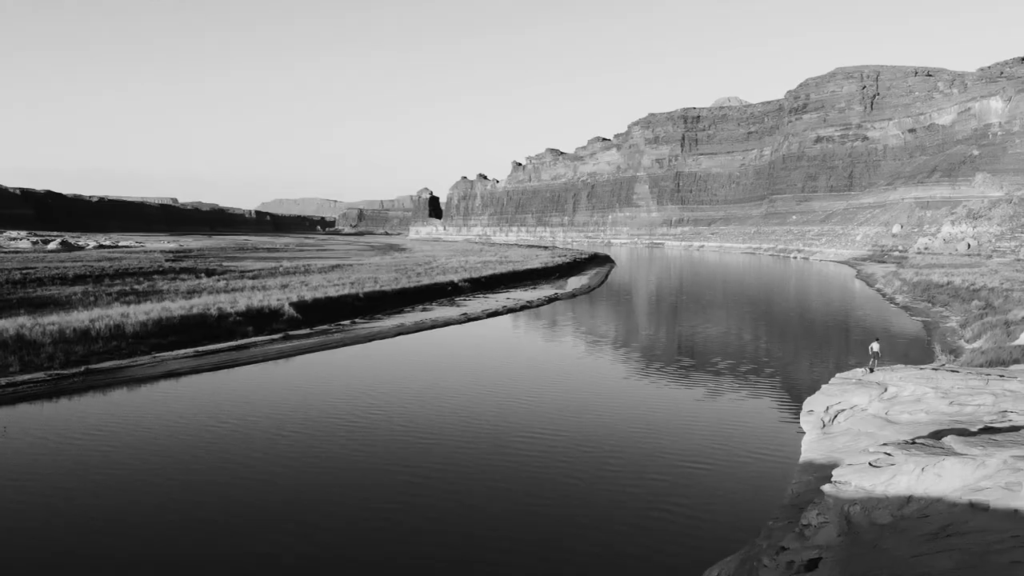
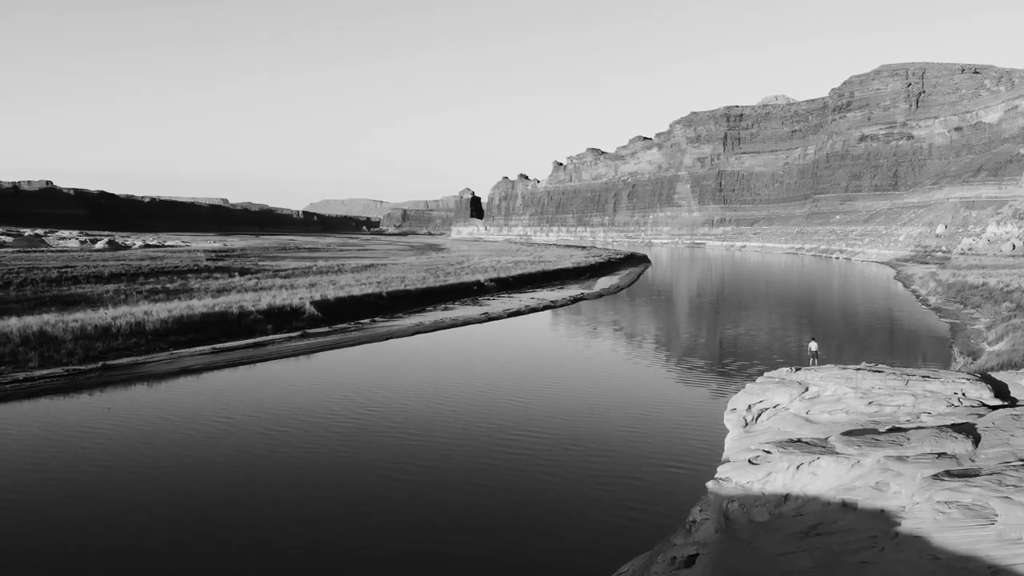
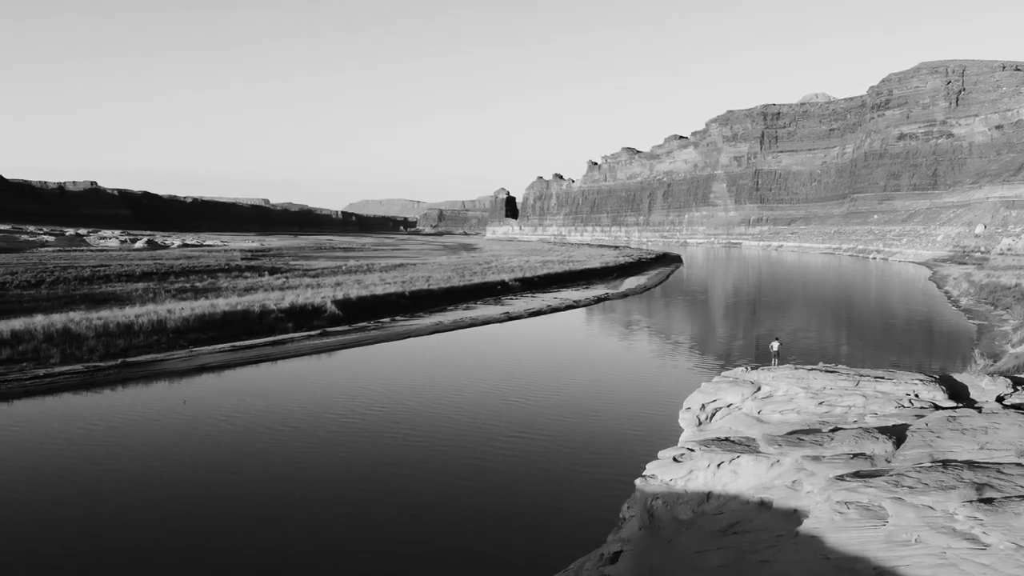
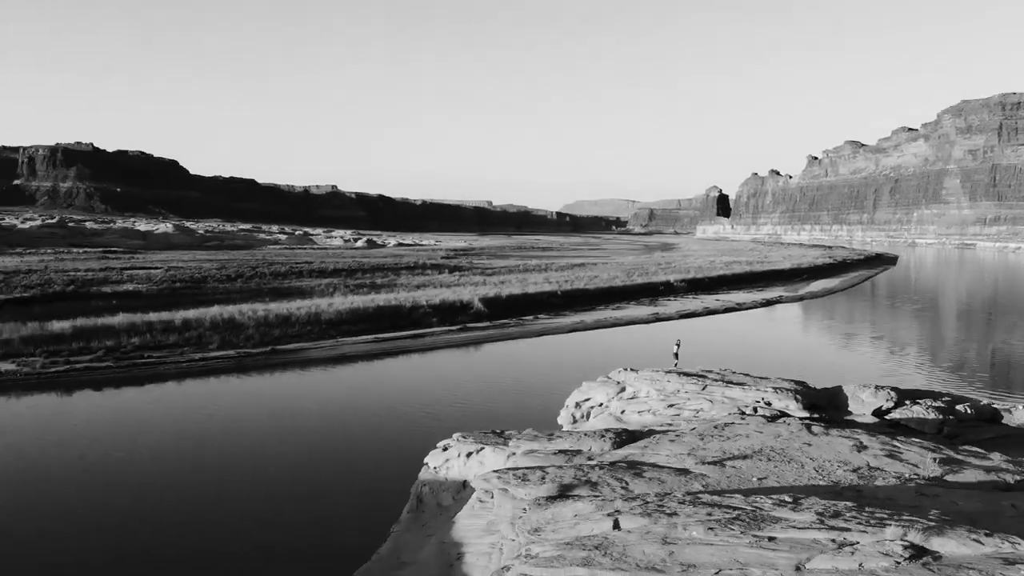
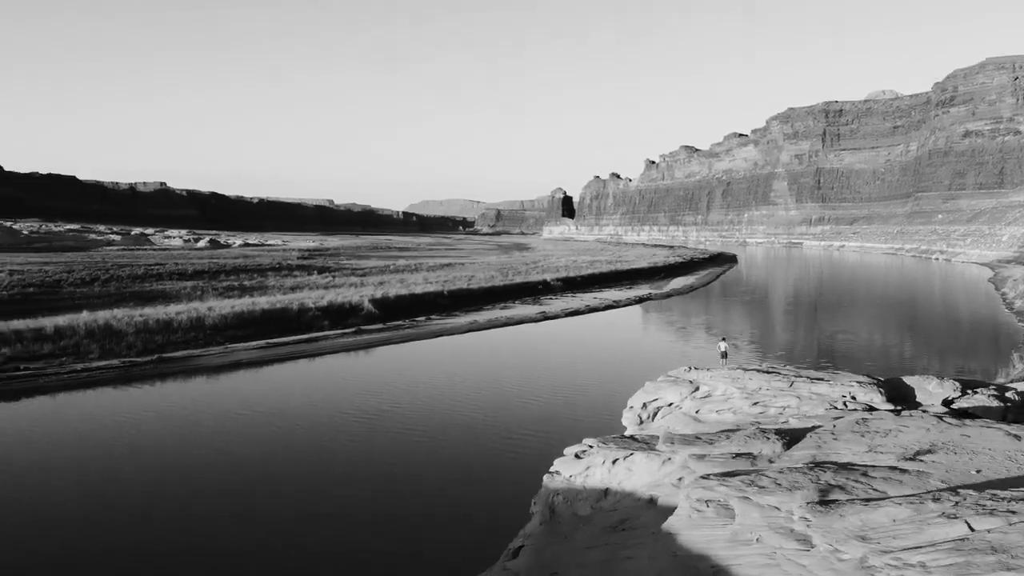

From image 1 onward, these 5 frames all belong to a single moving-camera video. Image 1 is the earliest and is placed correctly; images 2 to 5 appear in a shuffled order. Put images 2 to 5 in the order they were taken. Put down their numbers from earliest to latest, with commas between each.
2, 3, 5, 4
